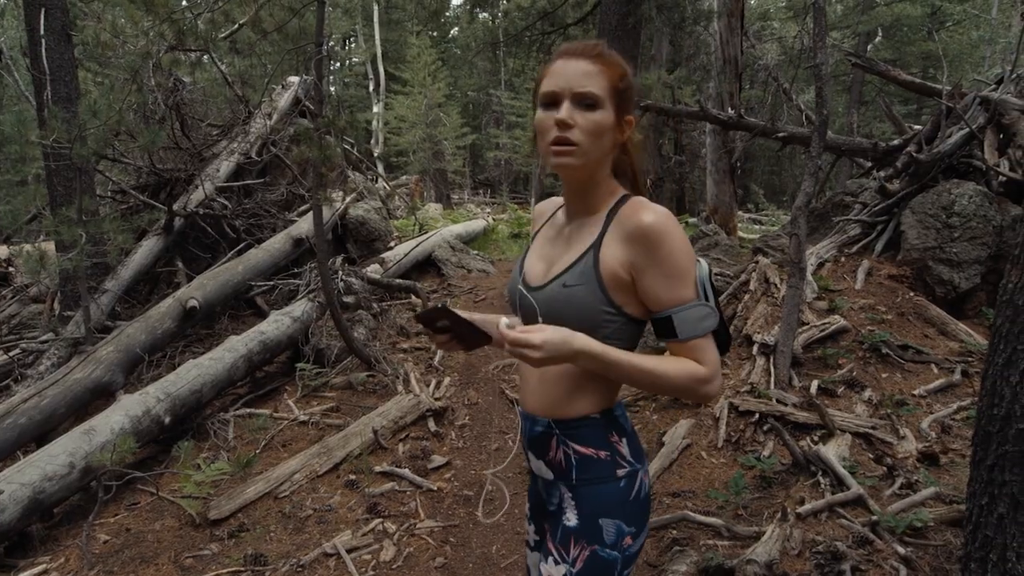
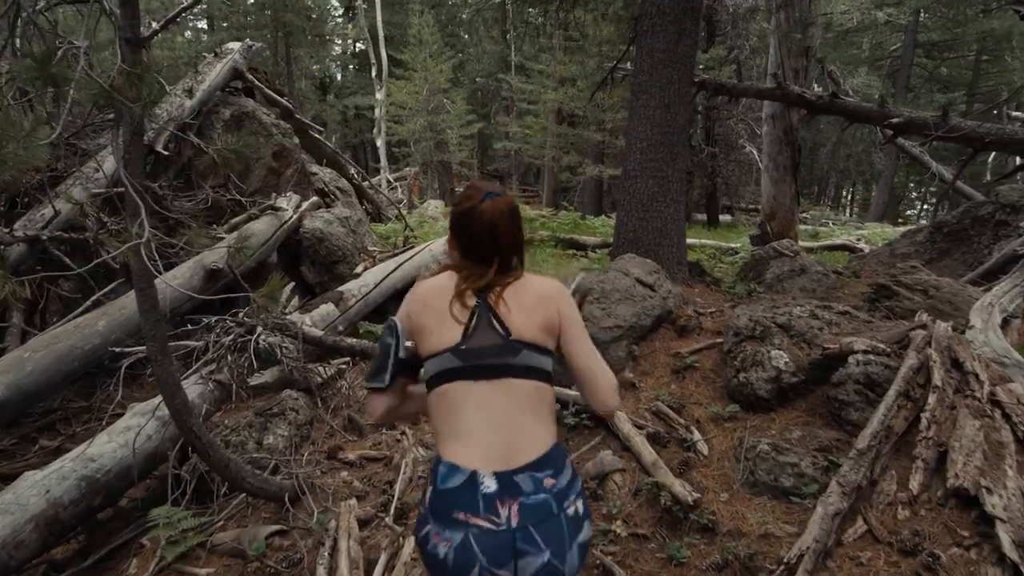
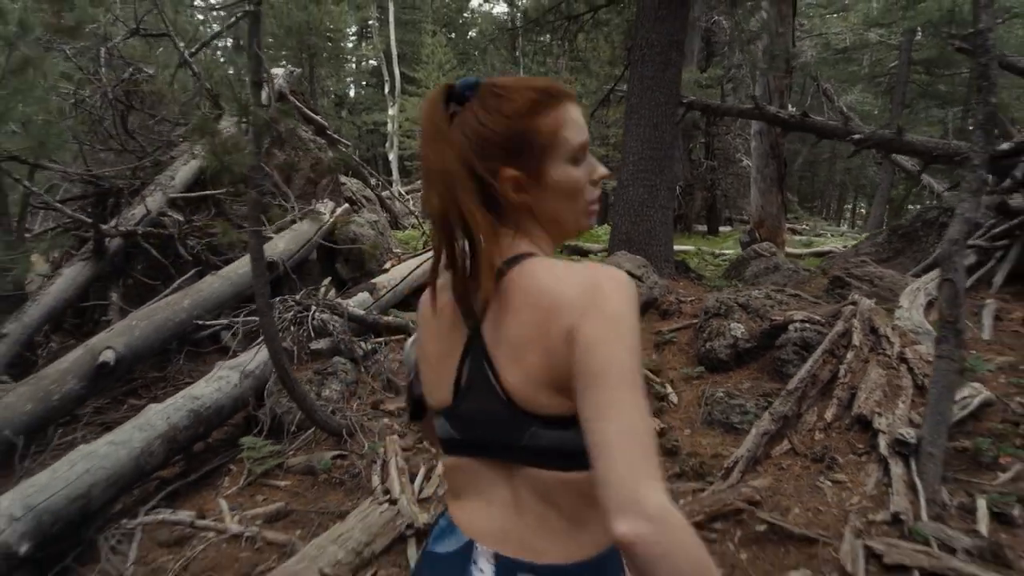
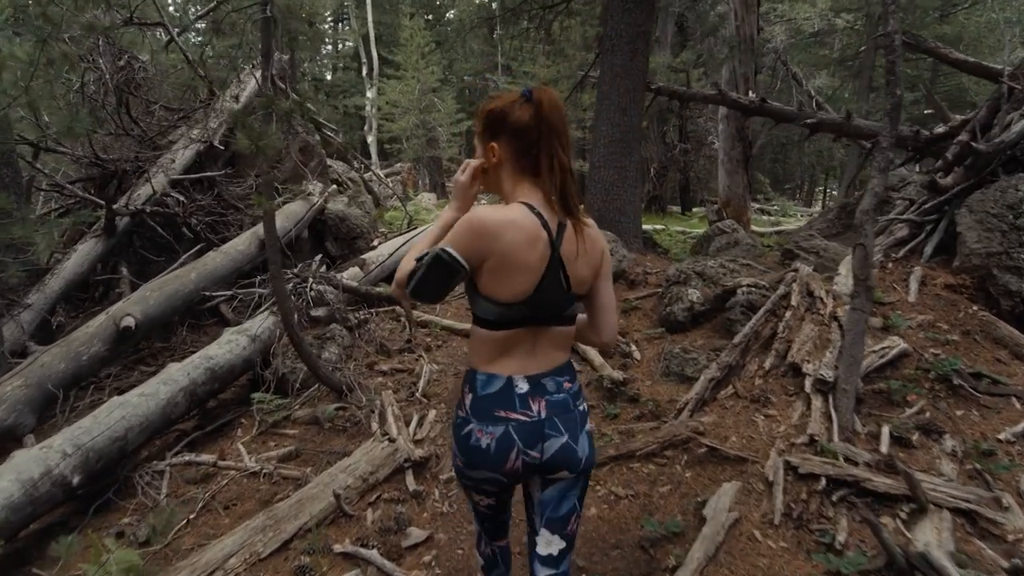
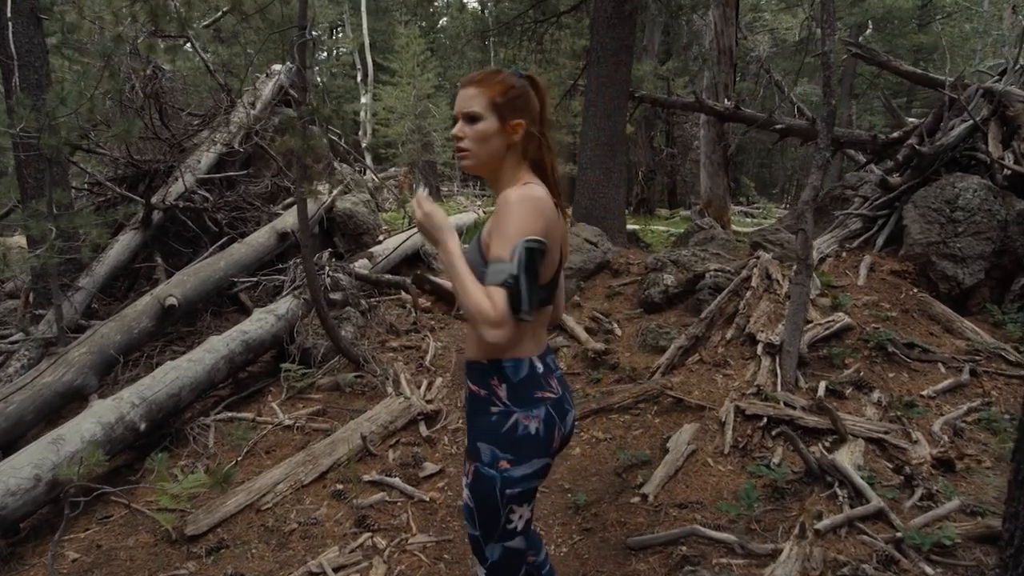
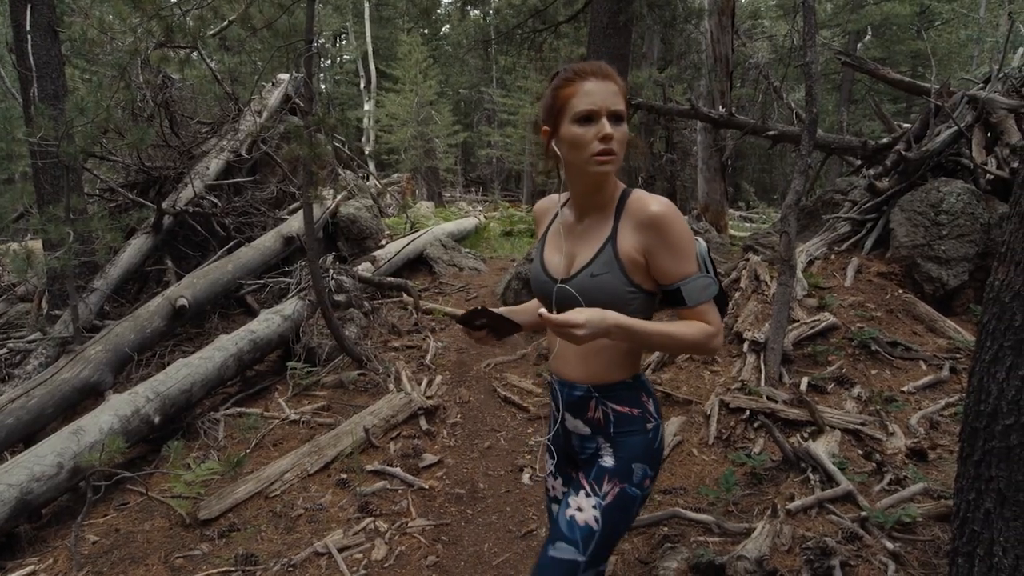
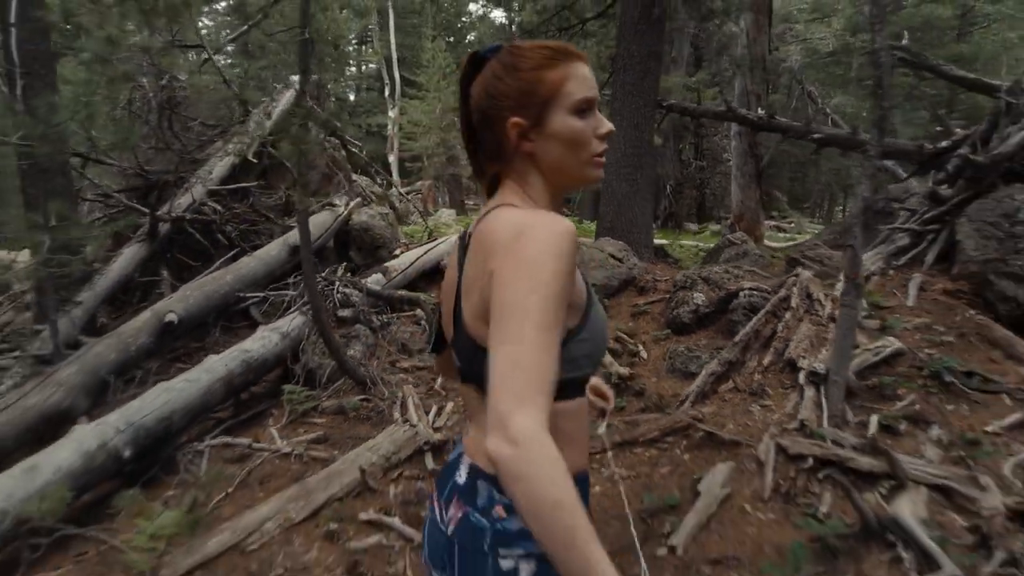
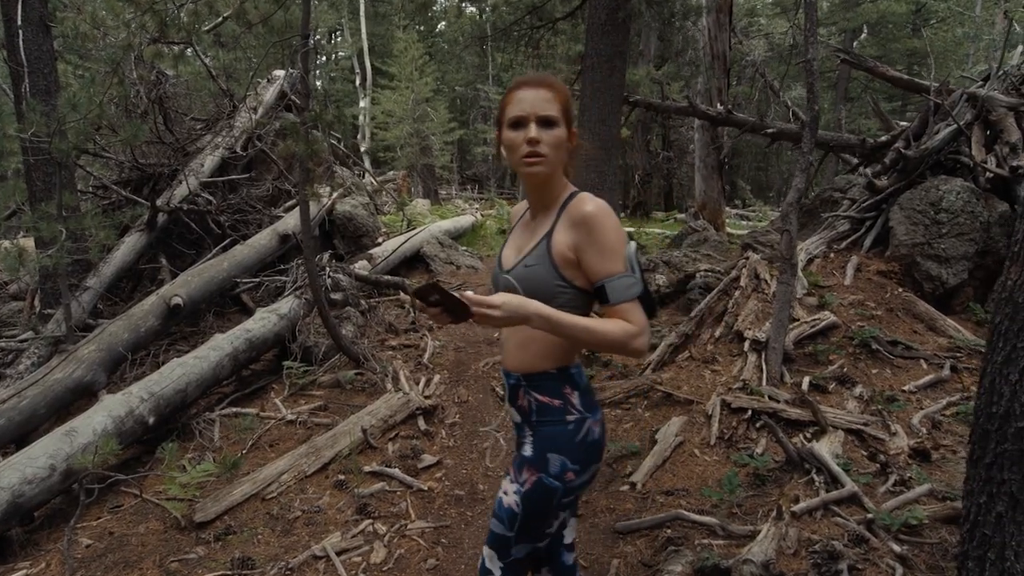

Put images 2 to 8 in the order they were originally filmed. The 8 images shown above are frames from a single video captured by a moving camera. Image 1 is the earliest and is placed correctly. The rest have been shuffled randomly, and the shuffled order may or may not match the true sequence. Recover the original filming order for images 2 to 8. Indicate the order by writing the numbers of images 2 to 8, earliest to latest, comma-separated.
6, 8, 5, 4, 2, 3, 7
